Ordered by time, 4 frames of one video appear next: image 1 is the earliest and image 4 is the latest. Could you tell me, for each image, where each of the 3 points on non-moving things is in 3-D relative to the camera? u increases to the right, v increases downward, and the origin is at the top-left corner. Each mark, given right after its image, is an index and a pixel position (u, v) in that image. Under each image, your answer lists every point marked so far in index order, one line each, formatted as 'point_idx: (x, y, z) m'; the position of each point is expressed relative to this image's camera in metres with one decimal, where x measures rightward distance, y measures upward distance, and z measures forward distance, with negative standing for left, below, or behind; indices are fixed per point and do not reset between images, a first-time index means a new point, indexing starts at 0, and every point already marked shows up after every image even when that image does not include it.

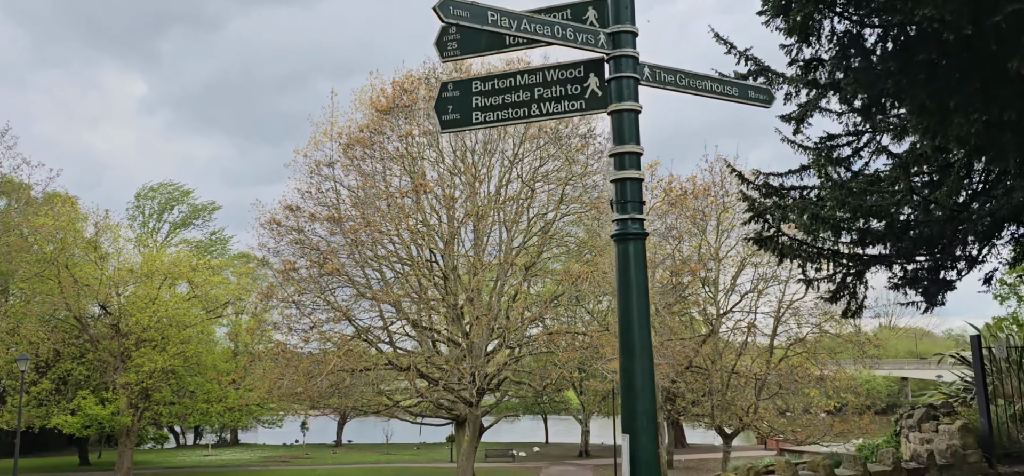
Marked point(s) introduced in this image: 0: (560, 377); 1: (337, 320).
0: (+1.1, -3.1, +18.7) m
1: (-3.5, -1.7, +16.7) m
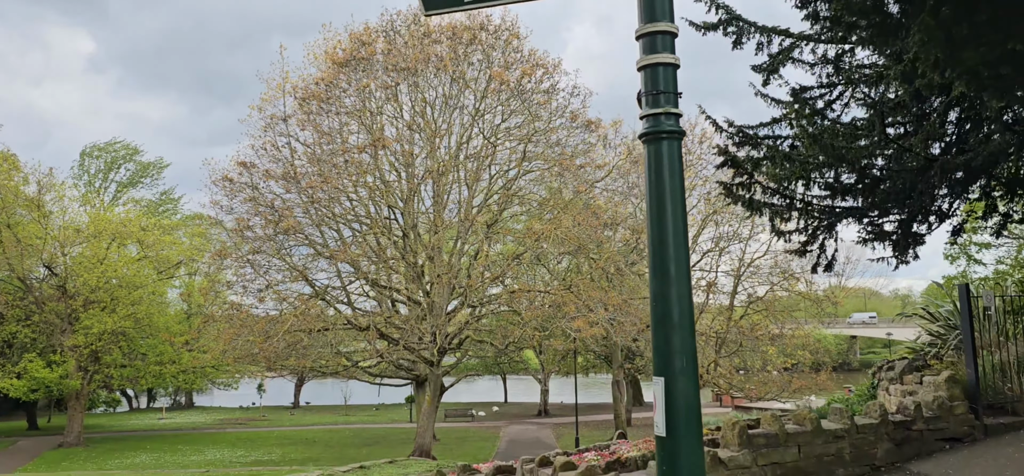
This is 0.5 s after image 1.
0: (+0.3, -2.2, +18.5) m
1: (-4.3, -0.8, +16.2) m
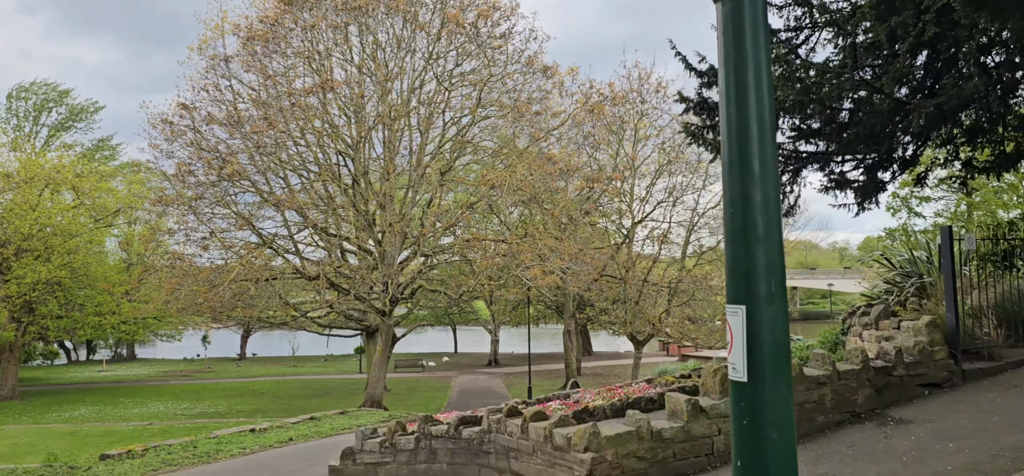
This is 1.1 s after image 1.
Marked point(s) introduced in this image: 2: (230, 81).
0: (-0.8, -1.0, +18.3) m
1: (-5.1, +0.2, +15.6) m
2: (-6.0, +3.3, +17.6) m
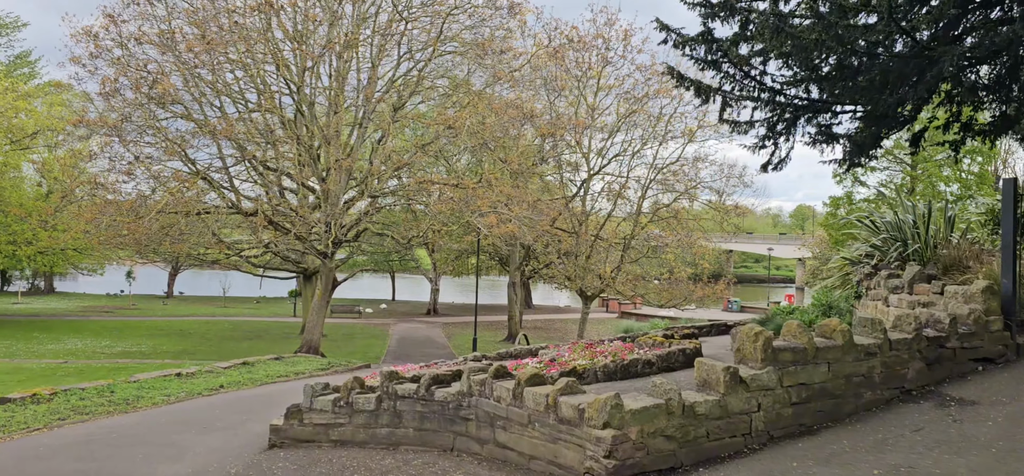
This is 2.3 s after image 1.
0: (-1.9, +0.2, +17.5) m
1: (-5.9, +1.5, +14.4) m
2: (-6.8, +4.7, +16.1) m
